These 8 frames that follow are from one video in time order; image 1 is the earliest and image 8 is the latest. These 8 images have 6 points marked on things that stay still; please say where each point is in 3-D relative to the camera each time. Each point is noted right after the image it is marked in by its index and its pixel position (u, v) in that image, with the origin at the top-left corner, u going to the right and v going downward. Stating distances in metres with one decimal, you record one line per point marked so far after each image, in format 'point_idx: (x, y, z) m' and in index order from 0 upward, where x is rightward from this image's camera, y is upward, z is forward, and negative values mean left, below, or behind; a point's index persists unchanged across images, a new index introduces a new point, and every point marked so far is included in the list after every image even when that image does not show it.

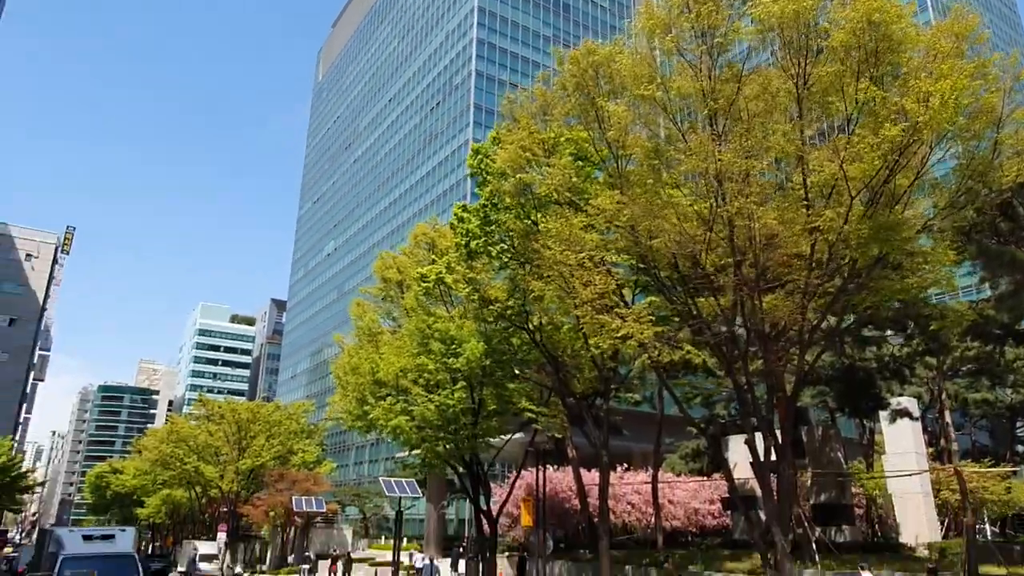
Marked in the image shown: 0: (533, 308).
0: (+0.5, -0.5, +19.5) m
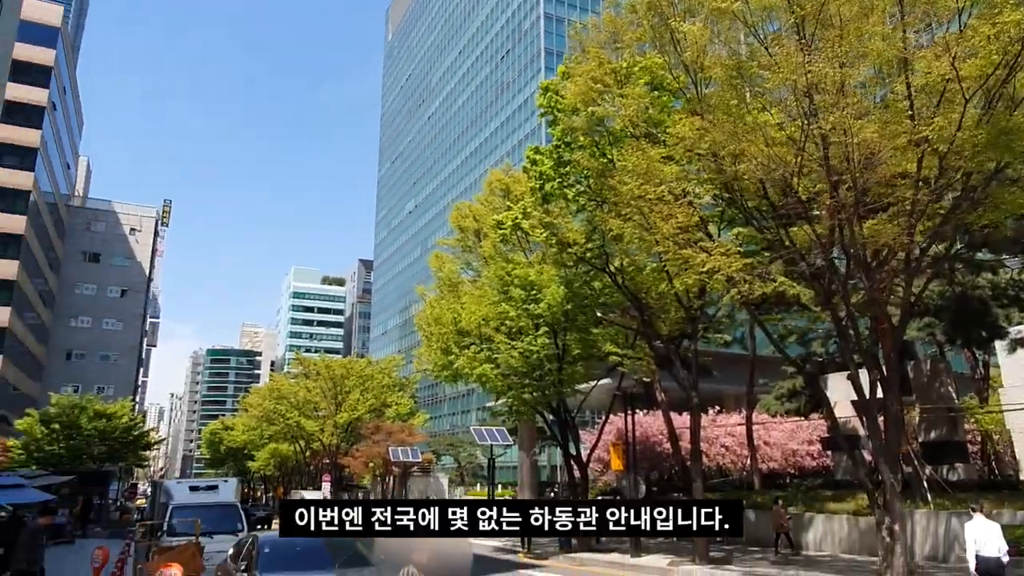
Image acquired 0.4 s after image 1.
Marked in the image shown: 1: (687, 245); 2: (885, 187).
0: (+2.5, +1.0, +18.9) m
1: (+3.4, +0.8, +14.4) m
2: (+6.3, +1.7, +12.6) m
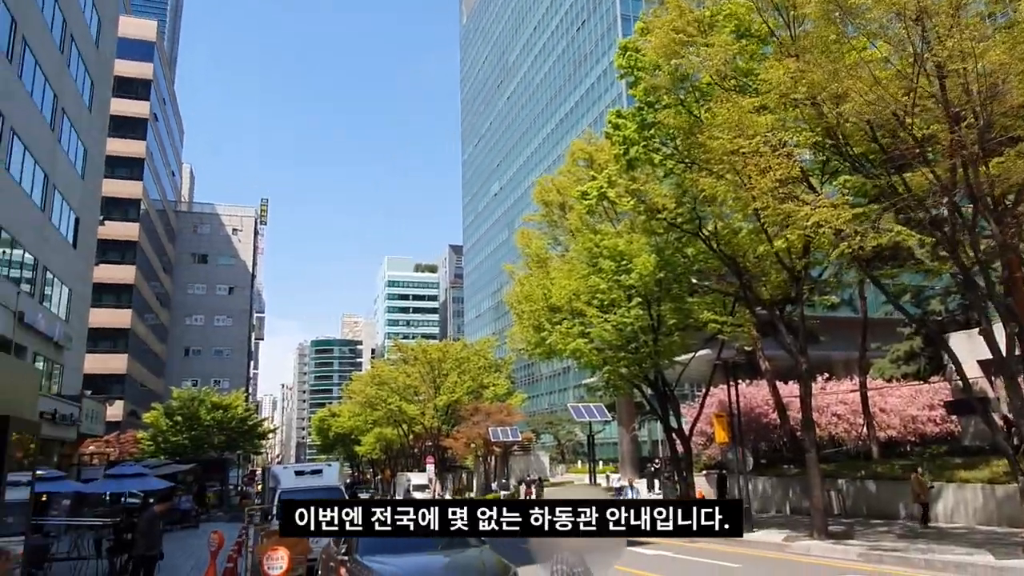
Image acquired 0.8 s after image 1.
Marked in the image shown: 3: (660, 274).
0: (+4.6, +1.9, +17.9) m
1: (+5.0, +1.6, +13.4) m
2: (+7.6, +2.6, +11.3) m
3: (+3.9, +0.4, +19.5) m
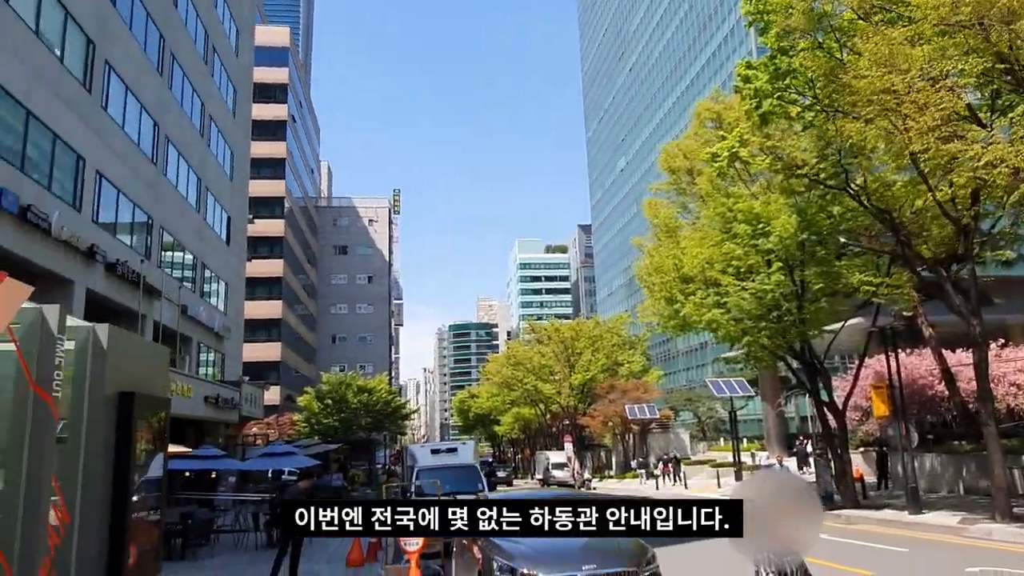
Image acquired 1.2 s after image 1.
0: (+7.4, +2.7, +16.4) m
1: (+7.0, +2.4, +11.8) m
2: (+9.1, +3.4, +9.2) m
3: (+7.0, +1.3, +18.0) m
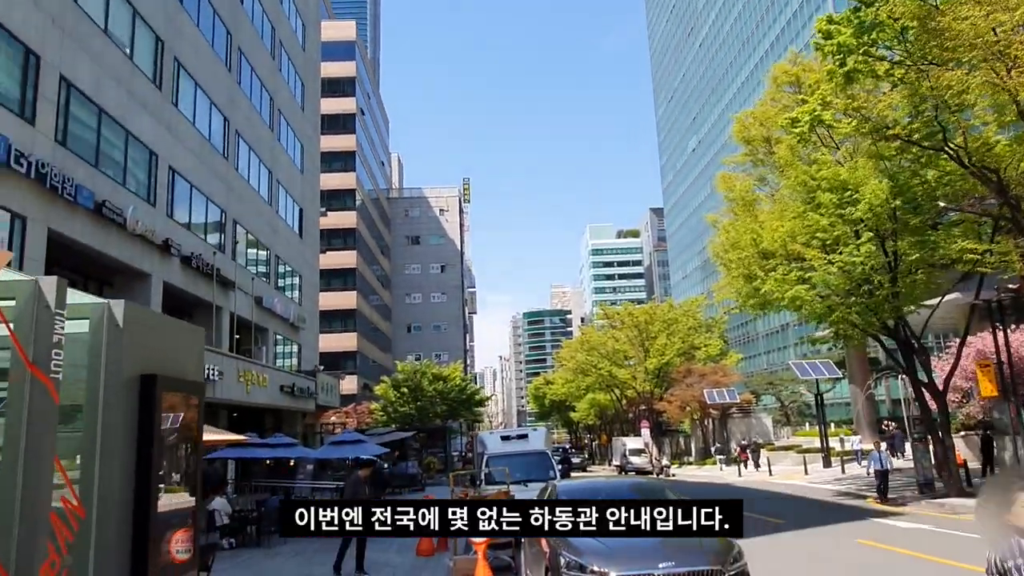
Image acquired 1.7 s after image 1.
0: (+8.7, +3.4, +14.9) m
1: (+7.9, +2.9, +10.4) m
2: (+9.7, +3.9, +7.6) m
3: (+8.5, +1.9, +16.6) m
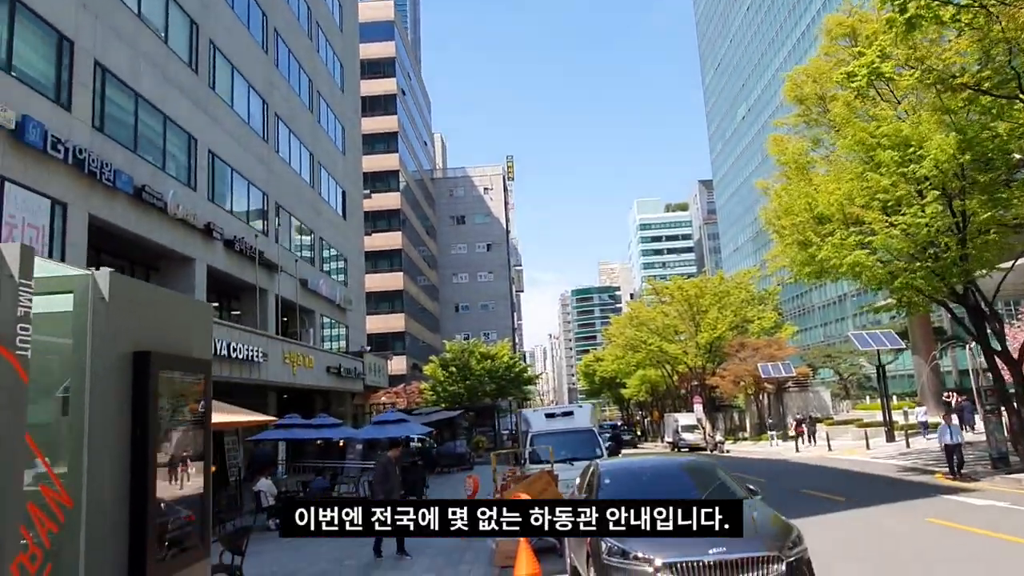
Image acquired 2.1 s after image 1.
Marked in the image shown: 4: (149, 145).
0: (+9.4, +4.1, +13.7) m
1: (+8.3, +3.5, +9.3) m
2: (+9.9, +4.5, +6.4) m
3: (+9.3, +2.7, +15.4) m
4: (-9.3, +3.7, +19.0) m
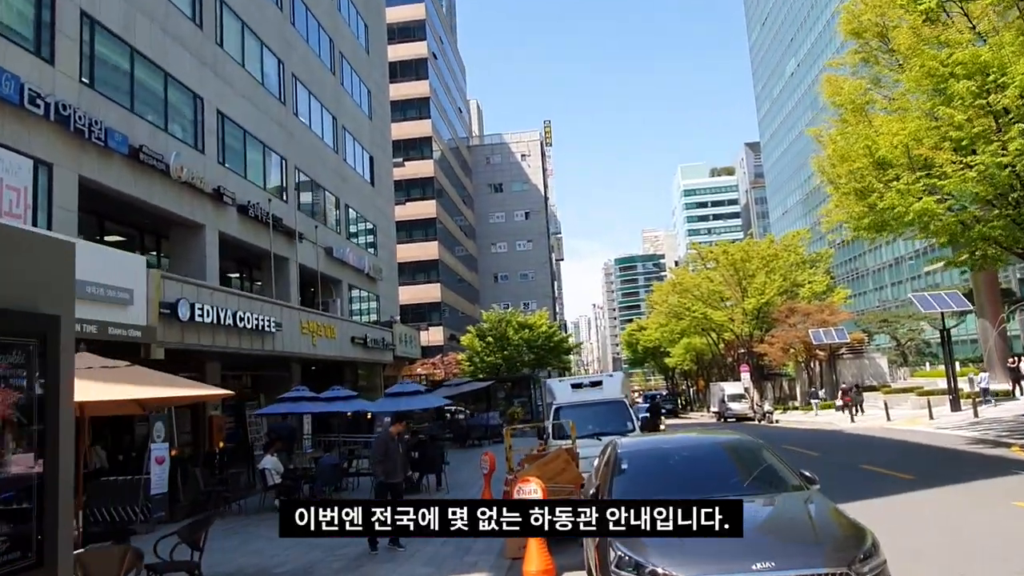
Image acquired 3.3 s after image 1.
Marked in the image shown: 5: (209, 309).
0: (+9.6, +5.0, +11.4) m
1: (+8.2, +4.2, +7.2) m
2: (+9.6, +5.1, +4.1) m
3: (+9.6, +3.6, +13.2) m
4: (-8.7, +4.4, +17.9) m
5: (-6.4, -0.4, +15.7) m
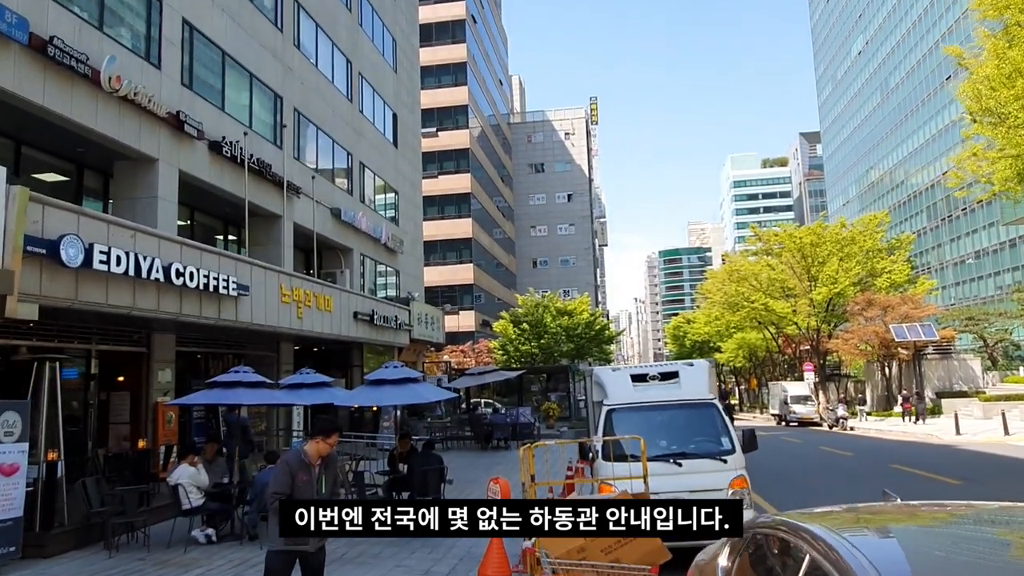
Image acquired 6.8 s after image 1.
0: (+10.0, +5.5, +6.1) m
1: (+8.3, +4.6, +2.0) m
2: (+9.6, +5.5, -1.2) m
3: (+10.1, +4.1, +7.9) m
4: (-8.0, +5.5, +13.5) m
5: (-5.9, +0.5, +11.3) m
